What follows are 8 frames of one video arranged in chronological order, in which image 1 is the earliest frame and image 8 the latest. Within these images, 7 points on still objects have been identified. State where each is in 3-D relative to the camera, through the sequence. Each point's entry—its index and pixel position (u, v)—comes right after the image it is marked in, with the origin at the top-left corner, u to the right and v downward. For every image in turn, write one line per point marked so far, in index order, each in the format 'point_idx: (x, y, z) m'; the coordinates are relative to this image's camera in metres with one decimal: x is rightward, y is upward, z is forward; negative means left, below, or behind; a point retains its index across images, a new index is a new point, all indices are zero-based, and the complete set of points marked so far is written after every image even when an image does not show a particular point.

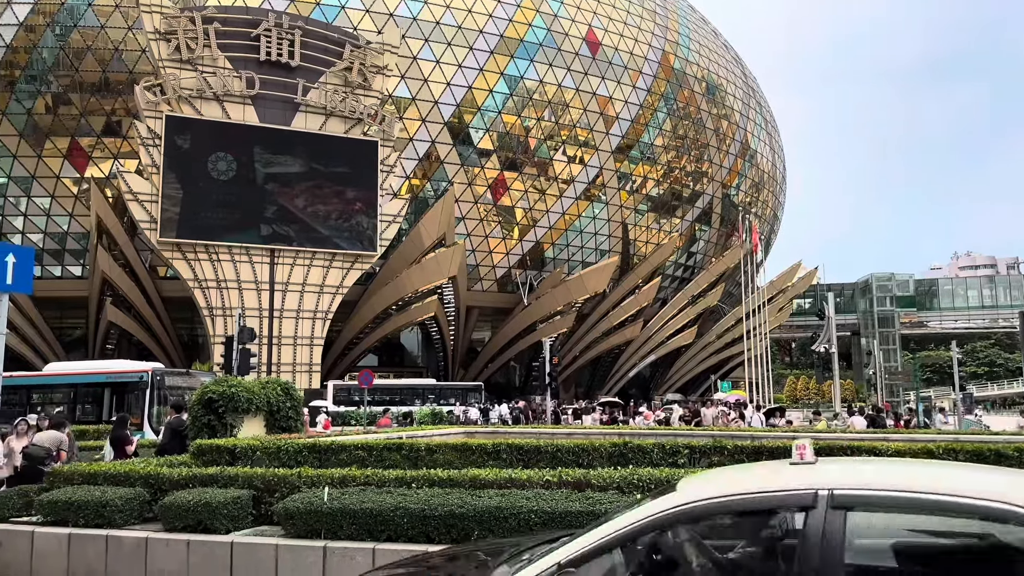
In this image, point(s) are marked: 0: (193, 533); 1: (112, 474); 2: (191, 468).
0: (-3.1, -2.4, +8.1) m
1: (-4.6, -2.1, +9.4) m
2: (-3.7, -2.1, +9.5) m
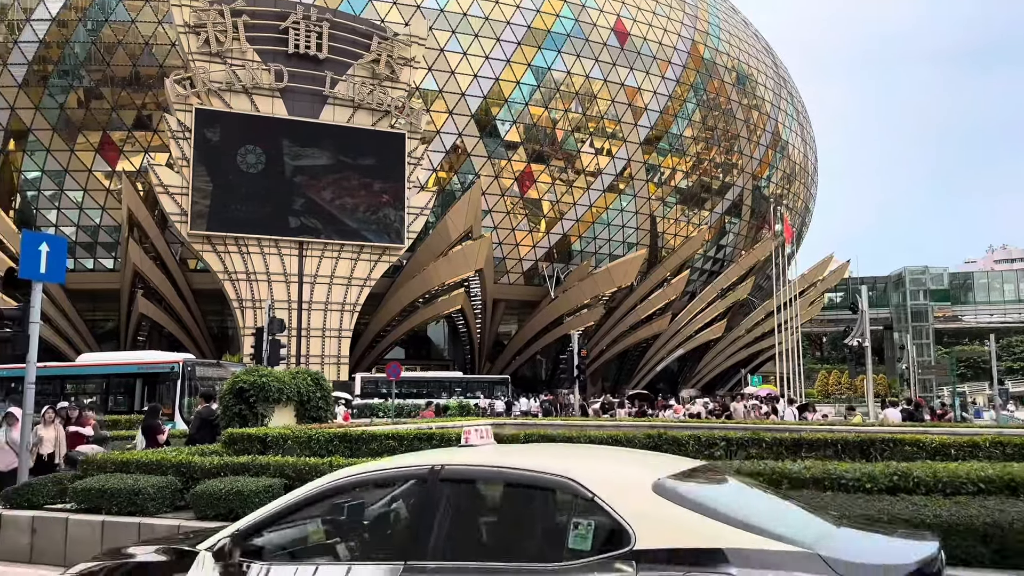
0: (-2.8, -2.3, +8.0) m
1: (-4.2, -2.0, +9.4) m
2: (-3.3, -1.9, +9.4) m
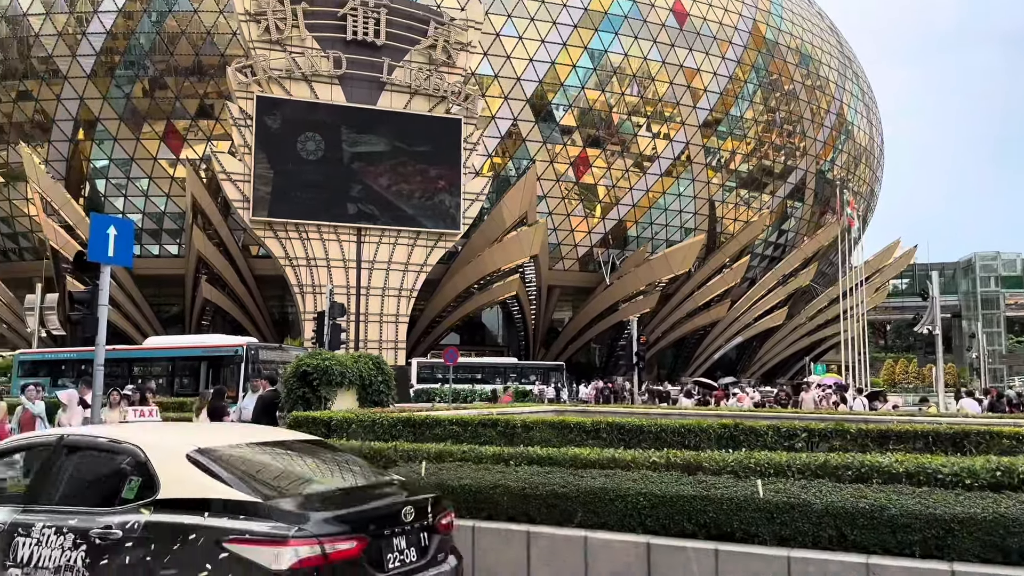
0: (-2.2, -2.1, +8.0) m
1: (-3.4, -1.8, +9.4) m
2: (-2.6, -1.7, +9.4) m
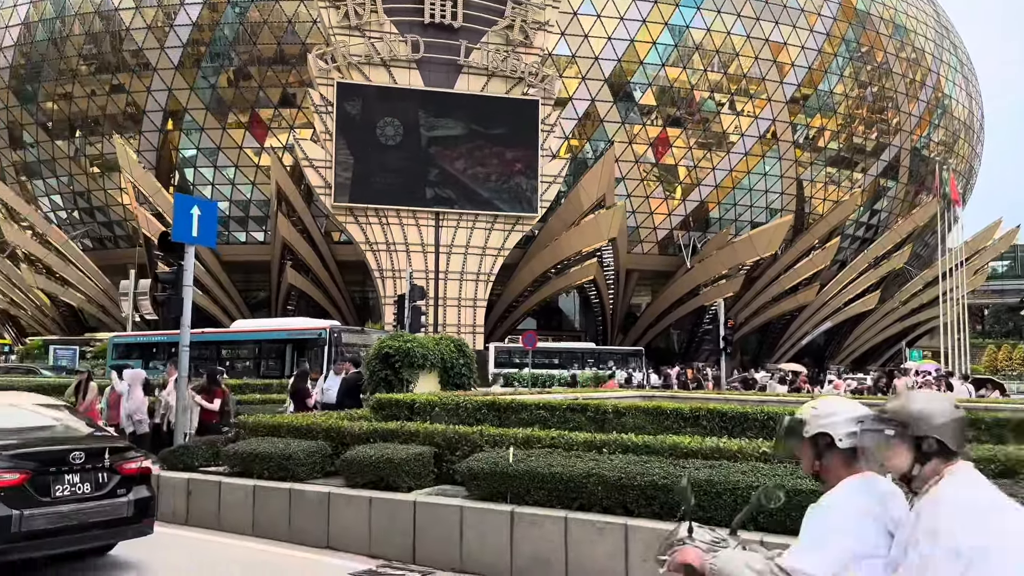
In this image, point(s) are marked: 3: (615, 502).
0: (-1.3, -1.9, +7.7) m
1: (-2.4, -1.6, +9.3) m
2: (-1.6, -1.5, +9.2) m
3: (+0.8, -1.7, +6.4) m
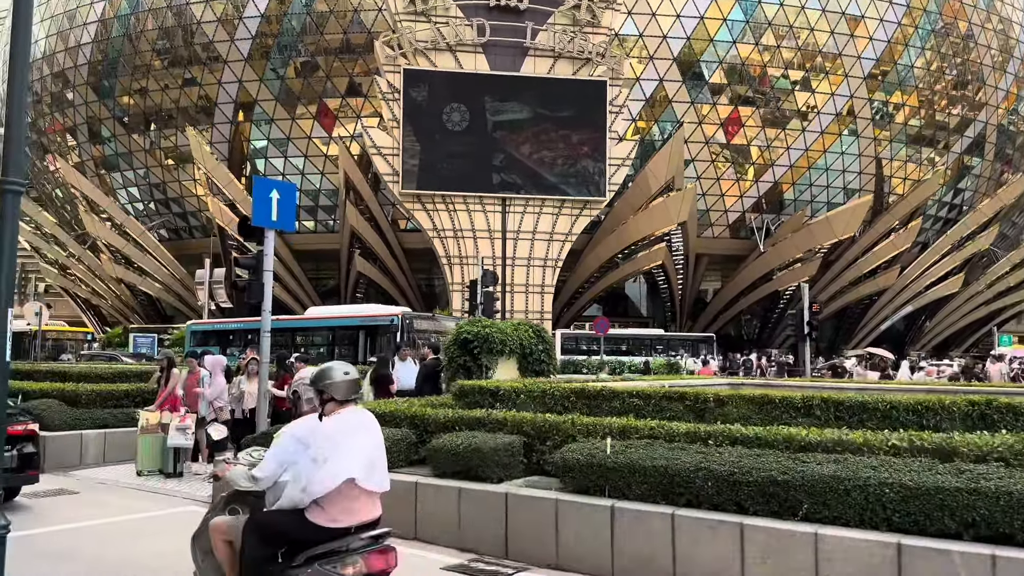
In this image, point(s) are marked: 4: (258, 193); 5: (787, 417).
0: (-0.4, -1.7, +7.4) m
1: (-1.5, -1.4, +9.0) m
2: (-0.6, -1.3, +8.8) m
3: (+1.5, -1.5, +5.9) m
4: (-3.1, +1.2, +10.1) m
5: (+2.7, -1.3, +8.3) m
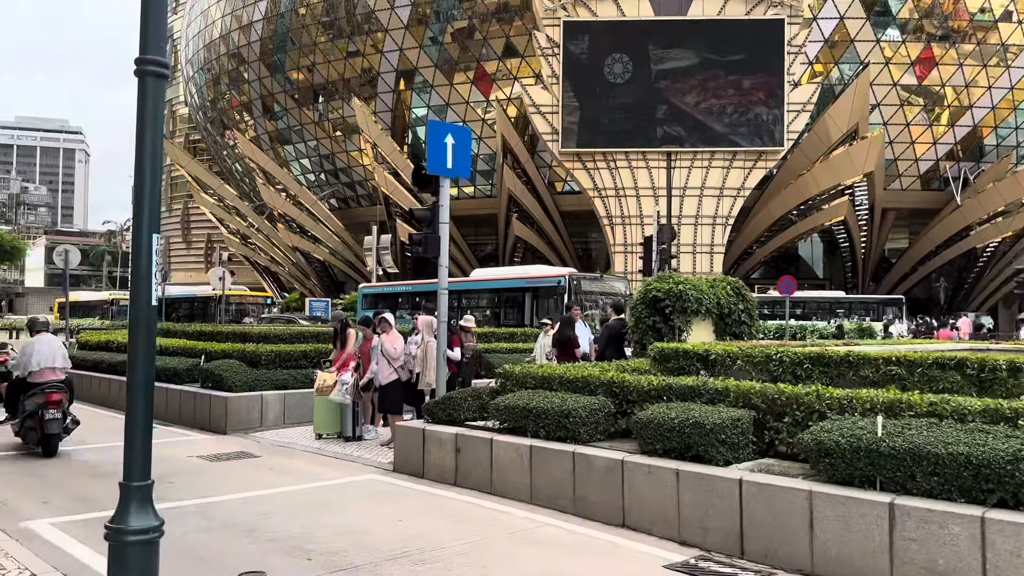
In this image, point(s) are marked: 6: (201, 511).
0: (+1.3, -1.3, +6.2) m
1: (+0.6, -0.9, +8.0) m
2: (+1.4, -0.8, +7.7) m
3: (+2.9, -1.1, +4.4) m
4: (-0.9, +1.7, +9.2) m
5: (+4.5, -0.8, +6.5) m
6: (-2.6, -1.9, +6.9) m
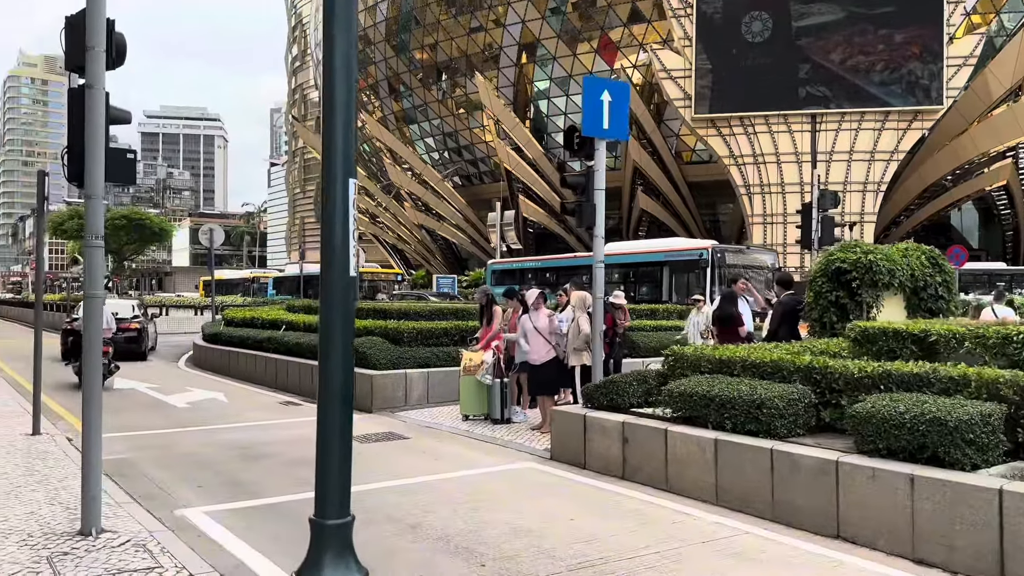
0: (+2.5, -1.1, +5.2) m
1: (+2.1, -0.6, +7.0) m
2: (+2.8, -0.6, +6.6) m
3: (+3.9, -1.0, +3.1) m
4: (+0.8, +2.0, +8.4) m
5: (+5.8, -0.6, +5.0) m
6: (-1.2, -1.7, +6.4) m
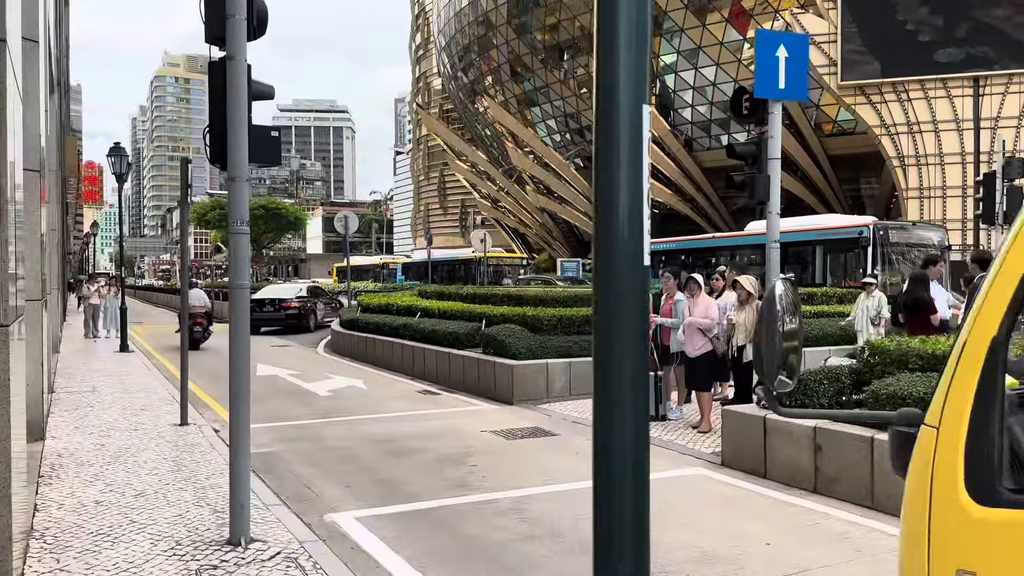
0: (+3.5, -1.0, +4.0) m
1: (+3.3, -0.5, +5.9) m
2: (+4.0, -0.5, +5.4) m
3: (+4.6, -0.9, +1.8) m
4: (+2.3, +2.1, +7.4) m
5: (+6.7, -0.4, +3.3) m
6: (0.0, -1.6, +5.8) m
